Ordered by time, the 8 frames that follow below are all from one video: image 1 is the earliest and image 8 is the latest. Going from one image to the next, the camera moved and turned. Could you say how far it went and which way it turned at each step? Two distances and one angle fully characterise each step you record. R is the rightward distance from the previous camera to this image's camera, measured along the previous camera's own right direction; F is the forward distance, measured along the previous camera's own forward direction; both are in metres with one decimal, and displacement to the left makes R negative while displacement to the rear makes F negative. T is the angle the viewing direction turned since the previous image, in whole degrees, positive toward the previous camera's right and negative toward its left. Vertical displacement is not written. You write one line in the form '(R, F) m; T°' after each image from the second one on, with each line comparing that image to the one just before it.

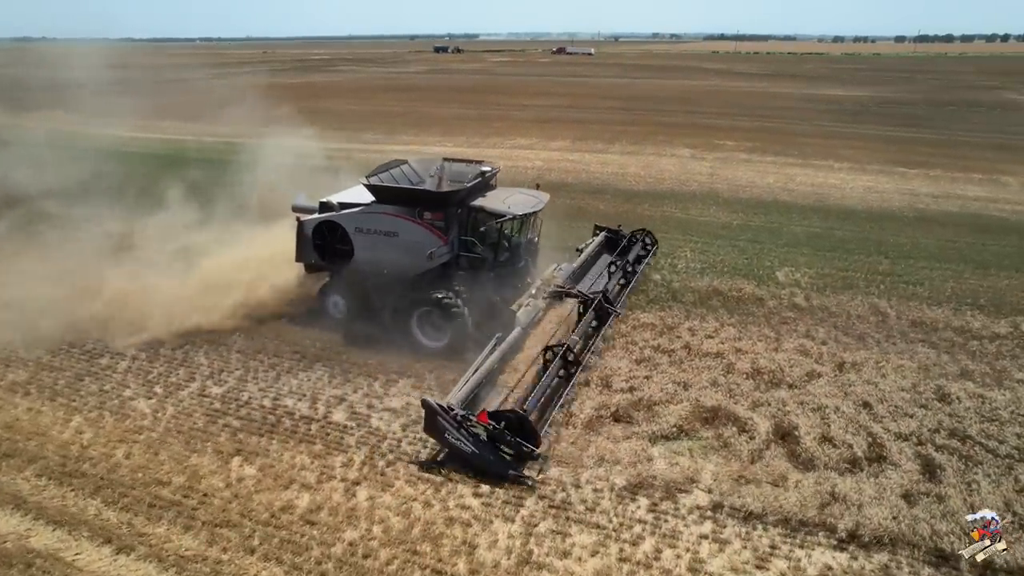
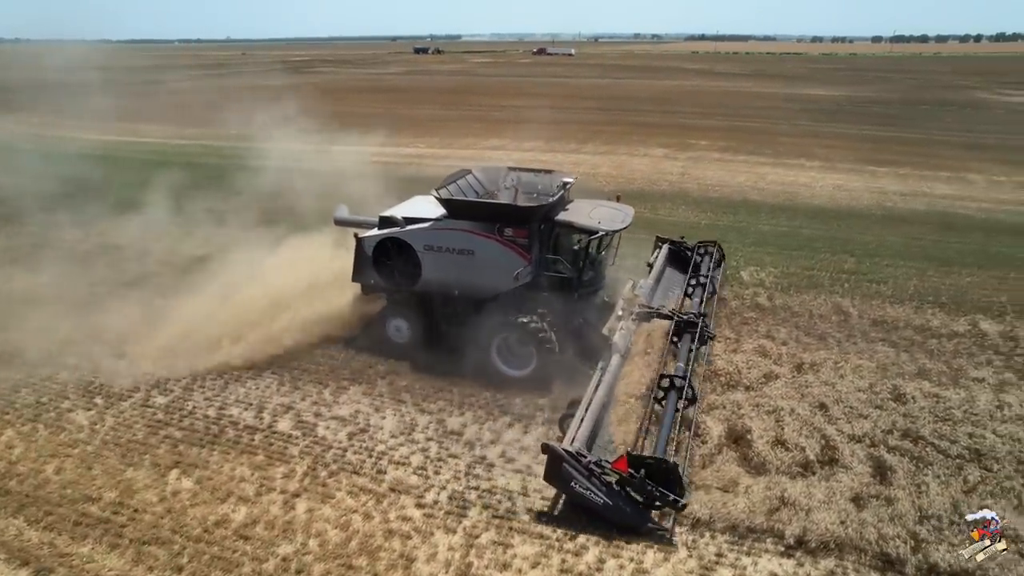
(+0.4, +0.2) m; +1°
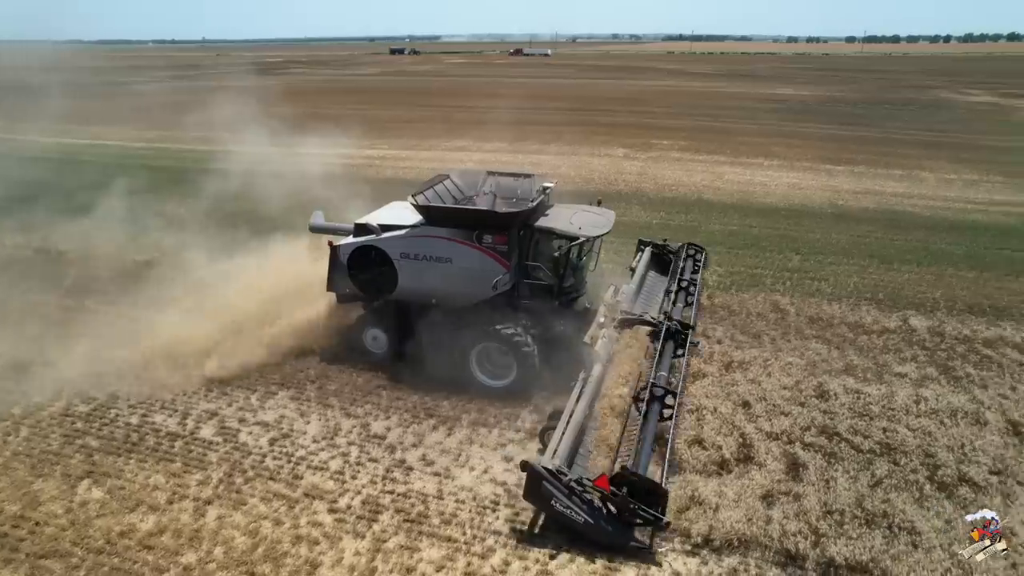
(+0.7, 0.0) m; +2°
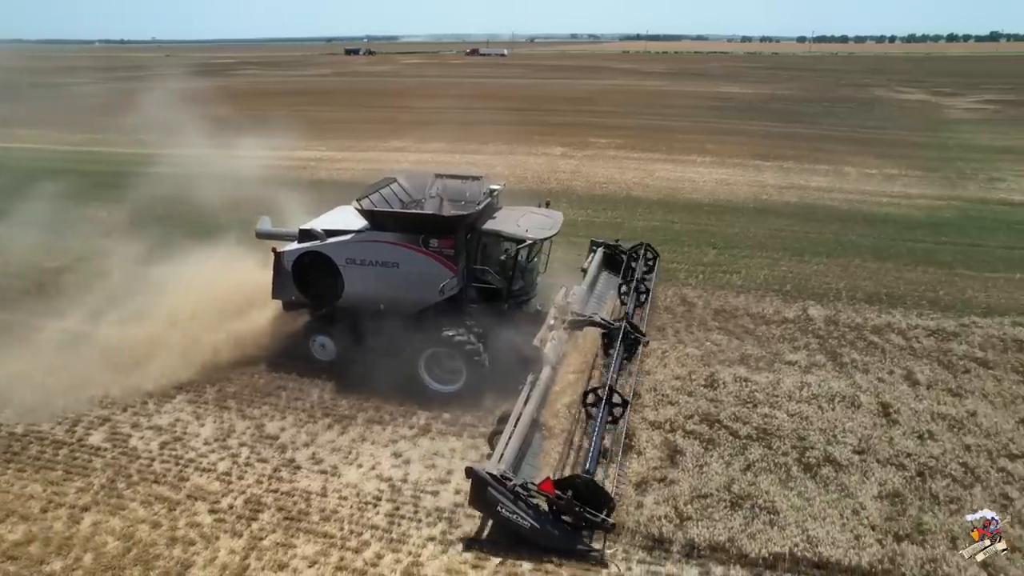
(+0.8, -0.1) m; +3°
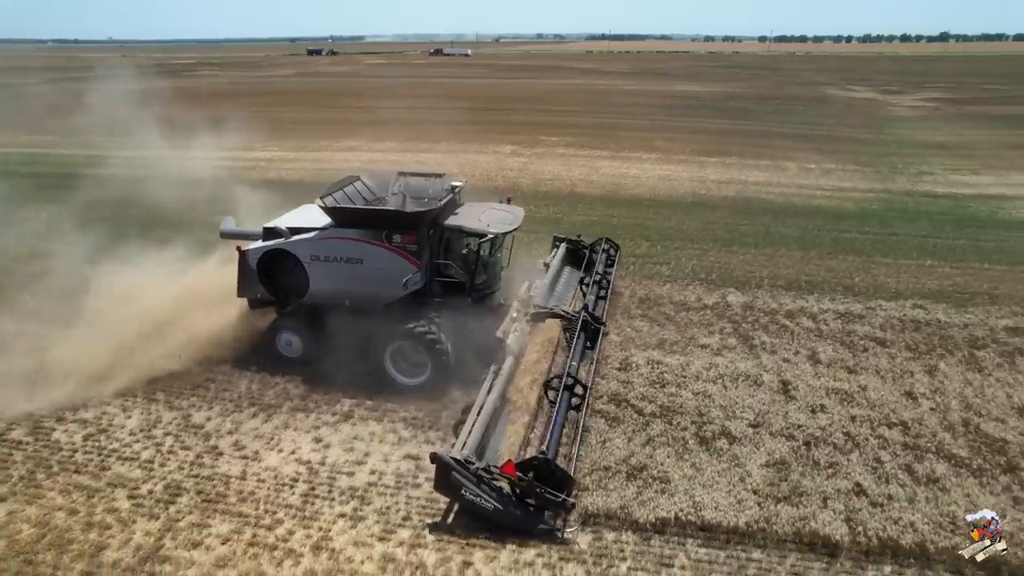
(+0.6, -0.4) m; +2°
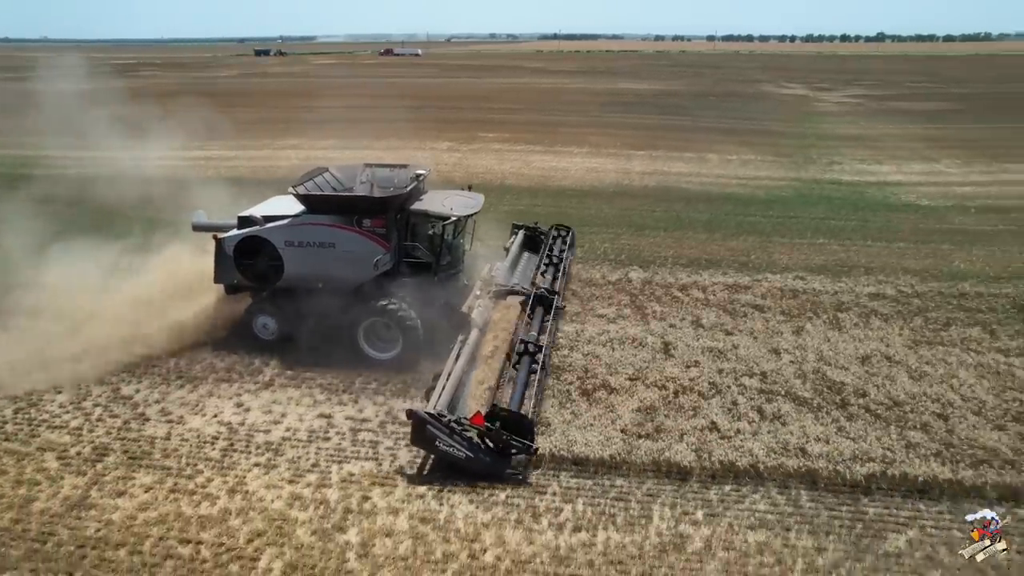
(+0.7, -0.8) m; +3°
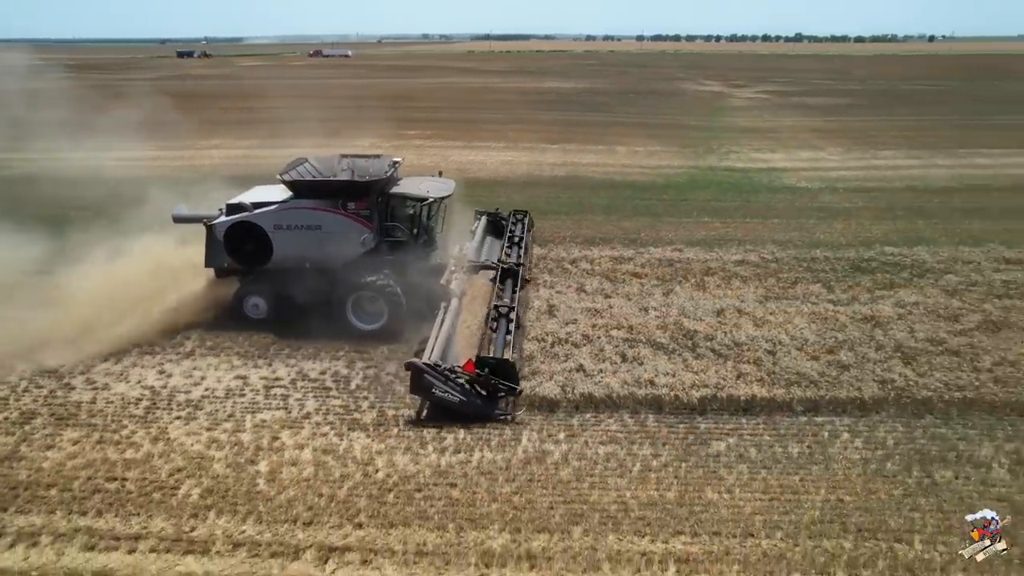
(+0.6, -1.1) m; +5°
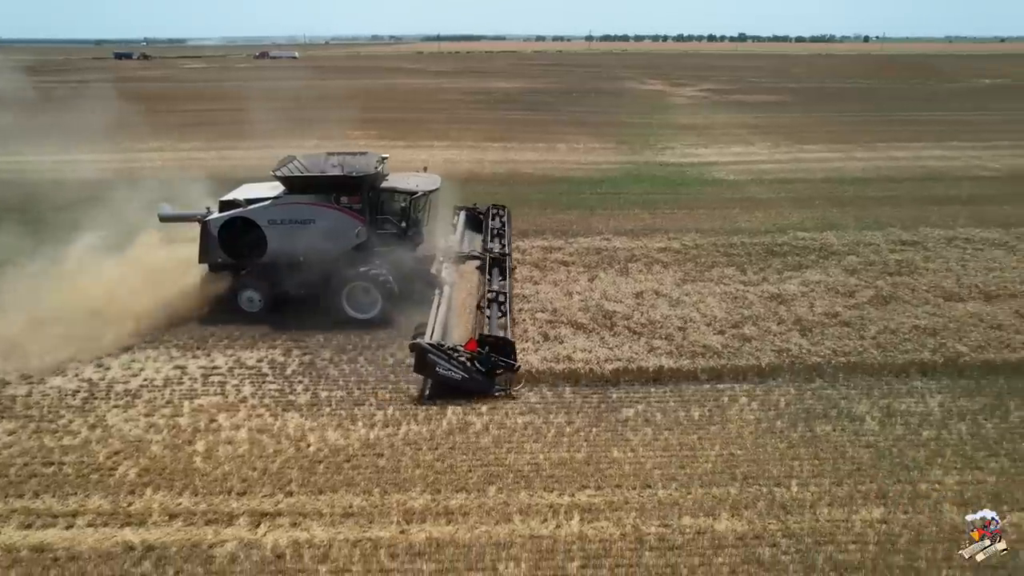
(+0.4, -0.6) m; +4°
